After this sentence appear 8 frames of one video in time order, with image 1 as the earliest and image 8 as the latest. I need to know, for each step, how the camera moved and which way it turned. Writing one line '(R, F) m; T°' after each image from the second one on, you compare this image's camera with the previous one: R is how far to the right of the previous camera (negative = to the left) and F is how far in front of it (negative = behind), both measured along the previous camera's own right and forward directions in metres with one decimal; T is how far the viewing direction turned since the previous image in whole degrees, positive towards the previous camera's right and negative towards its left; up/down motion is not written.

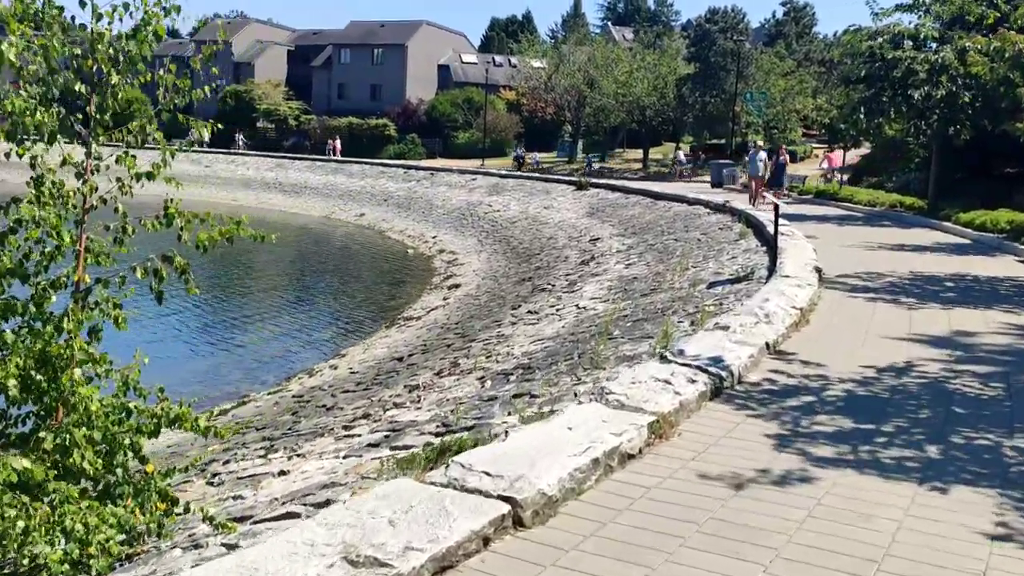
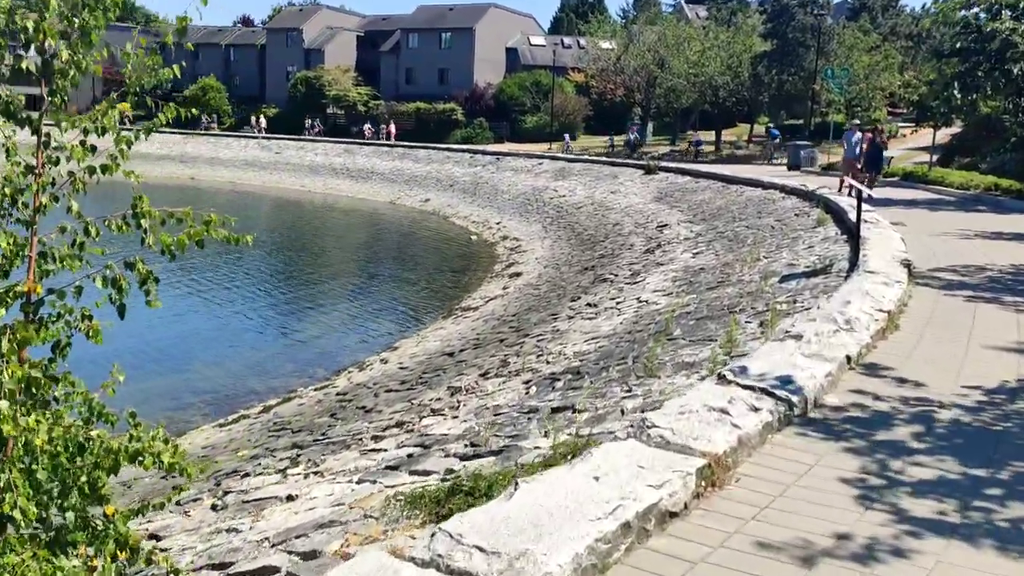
(+0.2, +0.8) m; -5°
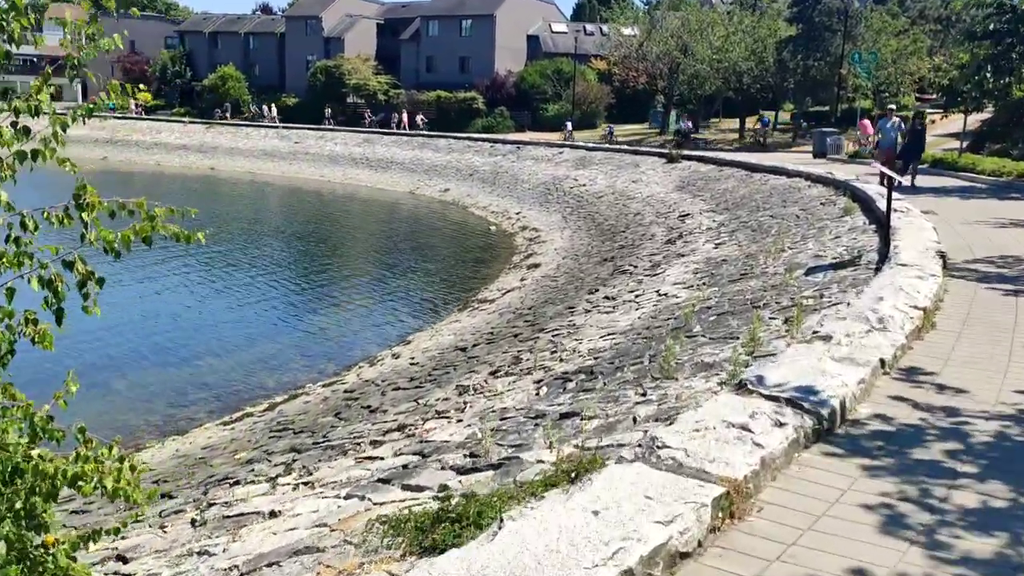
(+0.1, +0.5) m; -1°
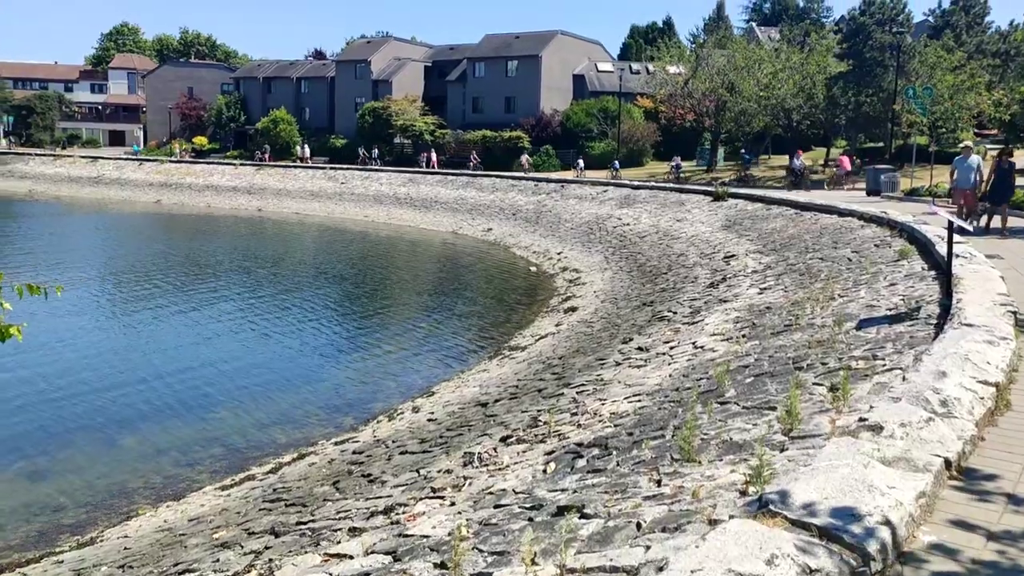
(+0.4, +0.9) m; -3°
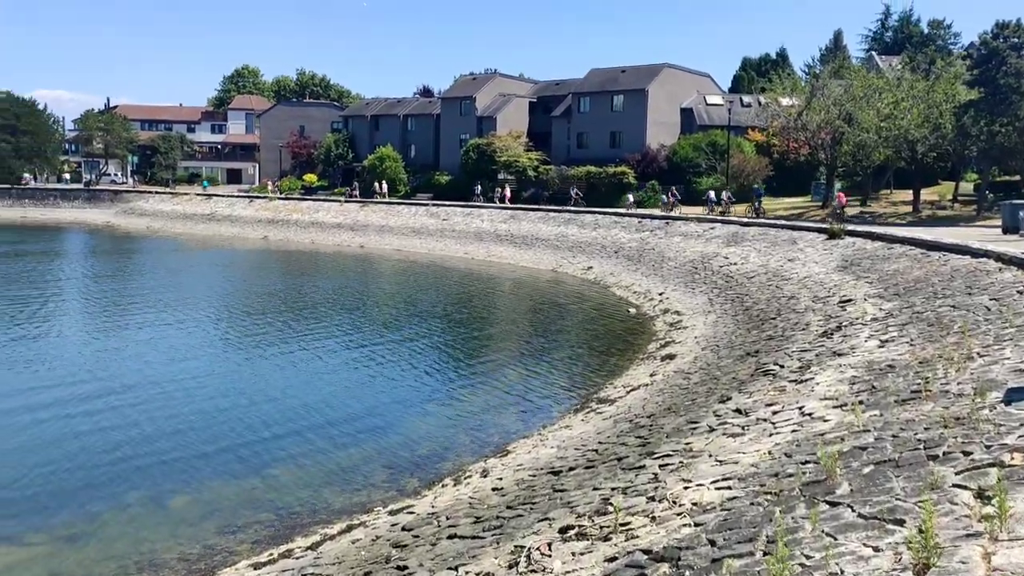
(+0.4, +1.4) m; -7°
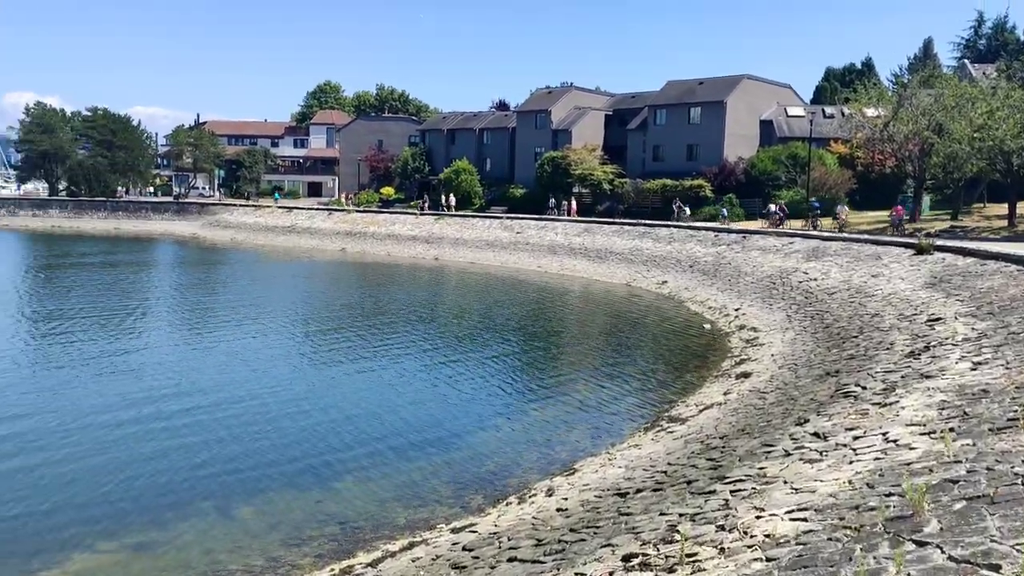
(+0.1, +0.3) m; -5°
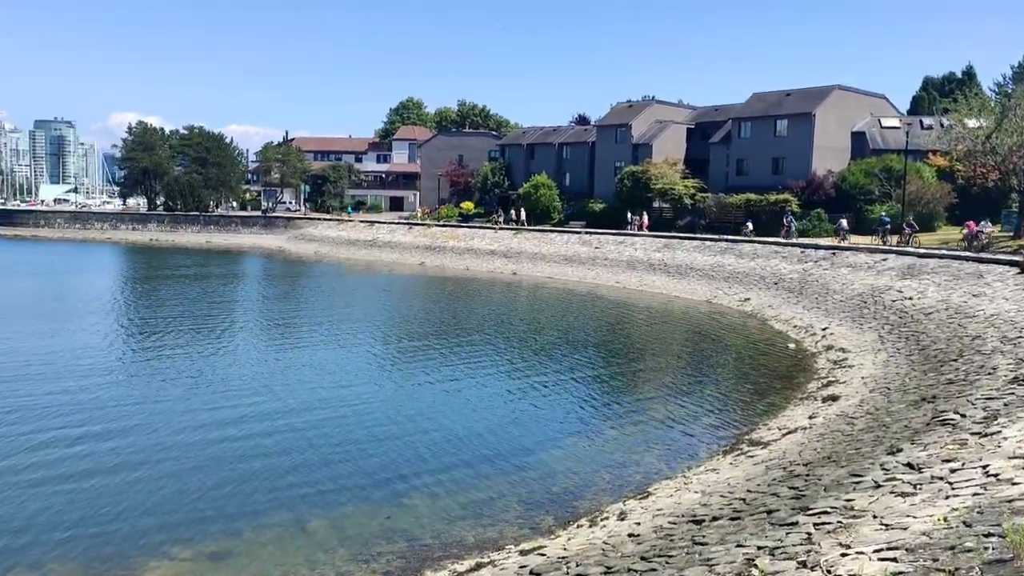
(+0.1, +0.3) m; -5°
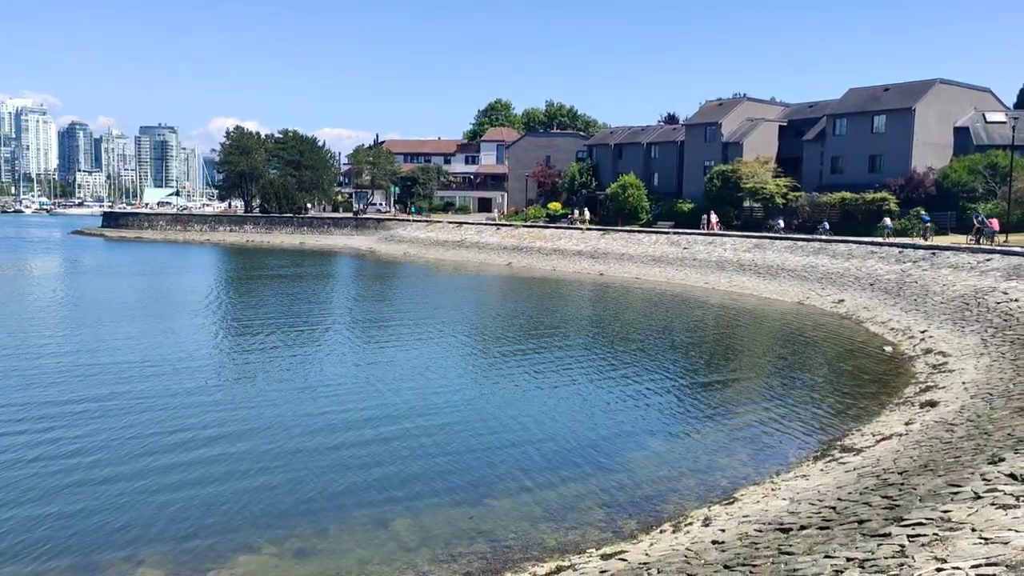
(+0.1, 0.0) m; -6°
